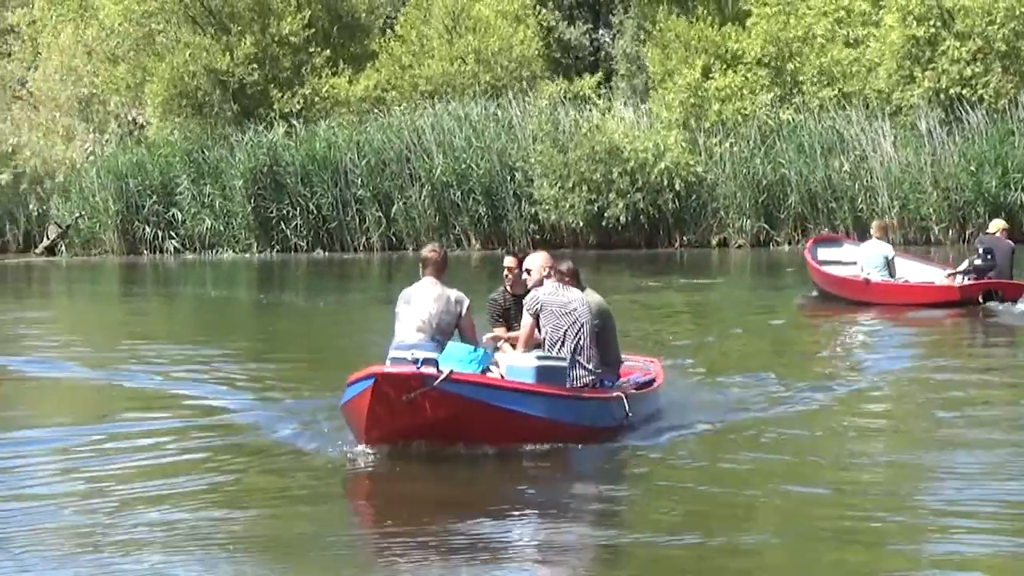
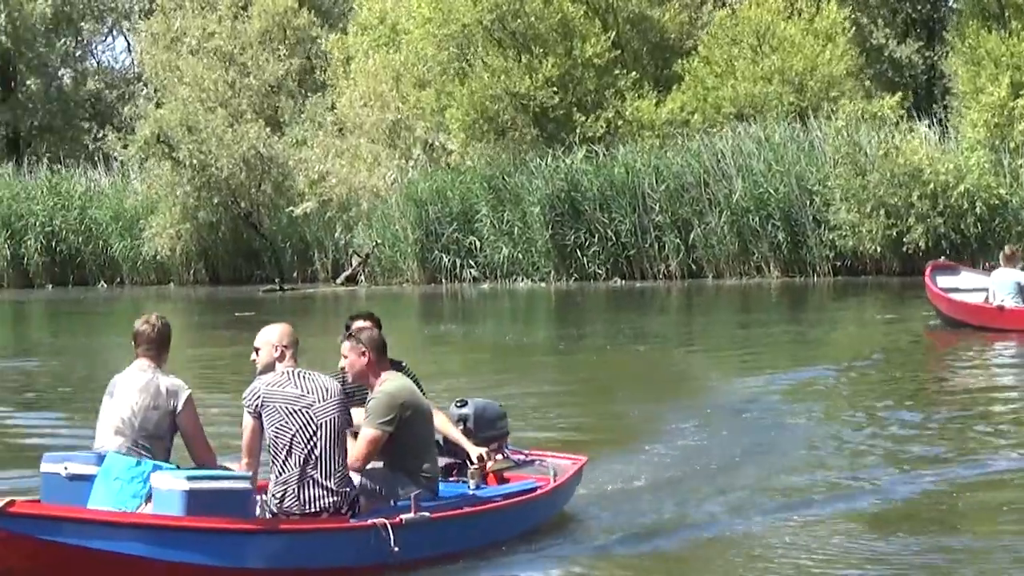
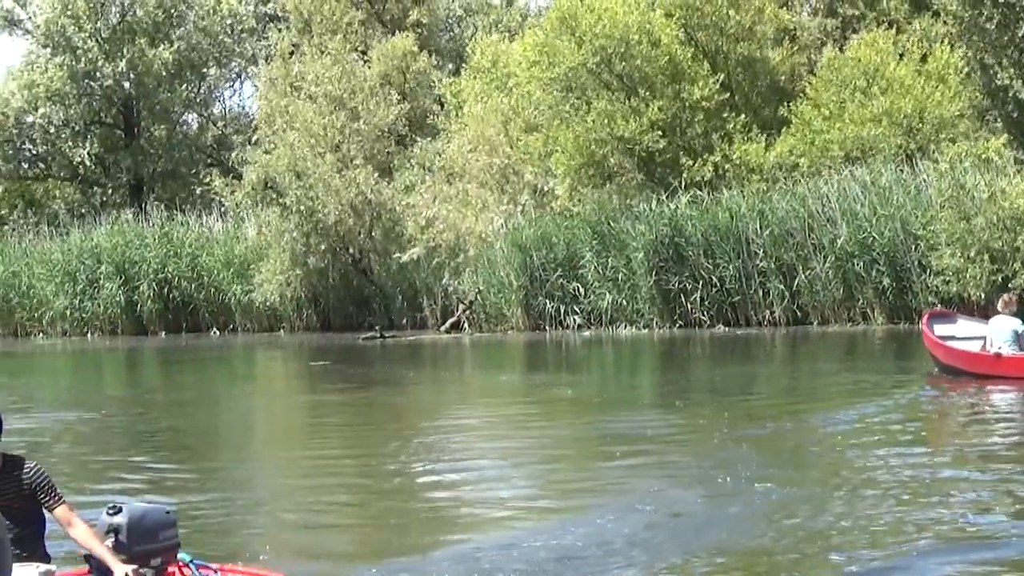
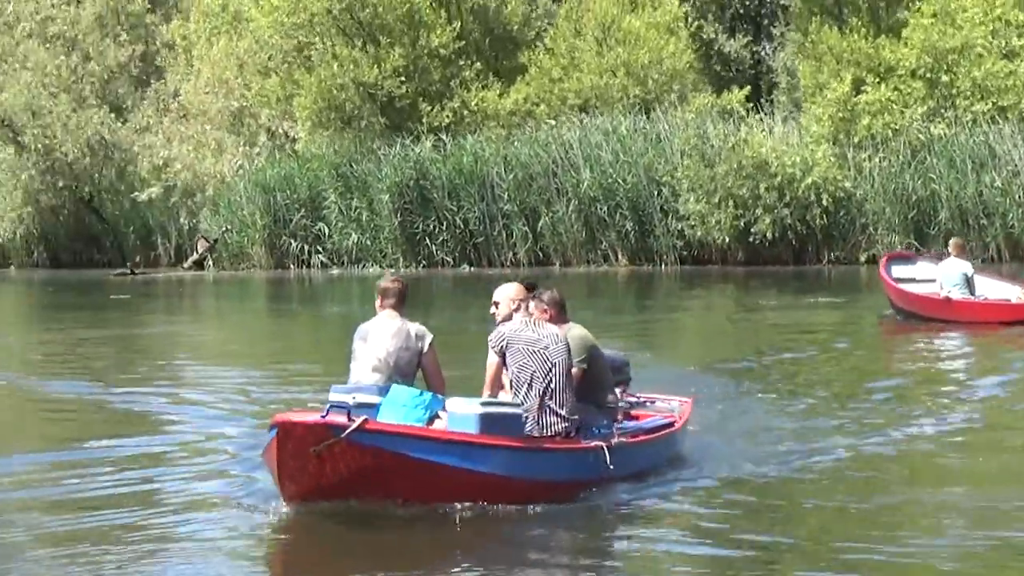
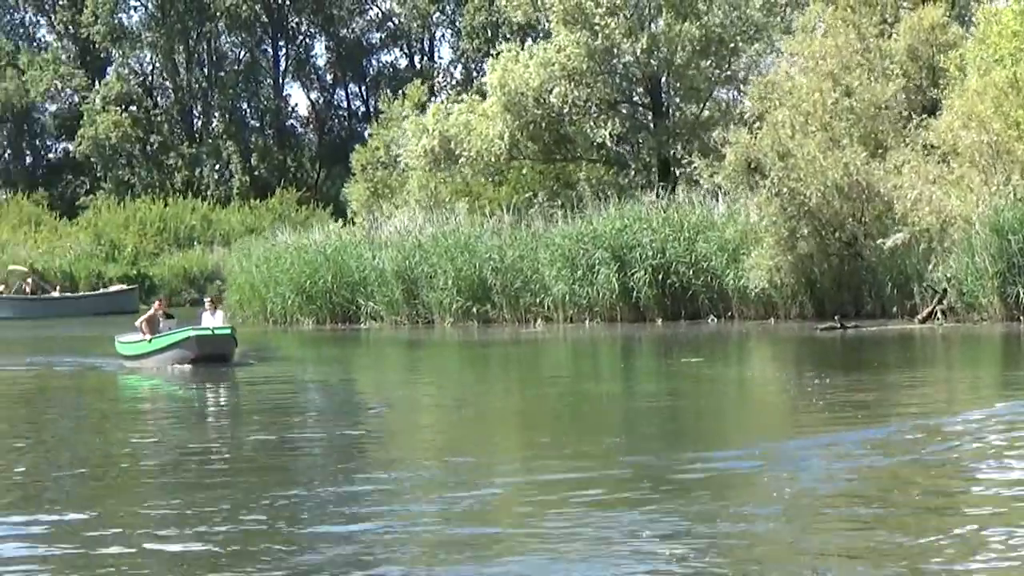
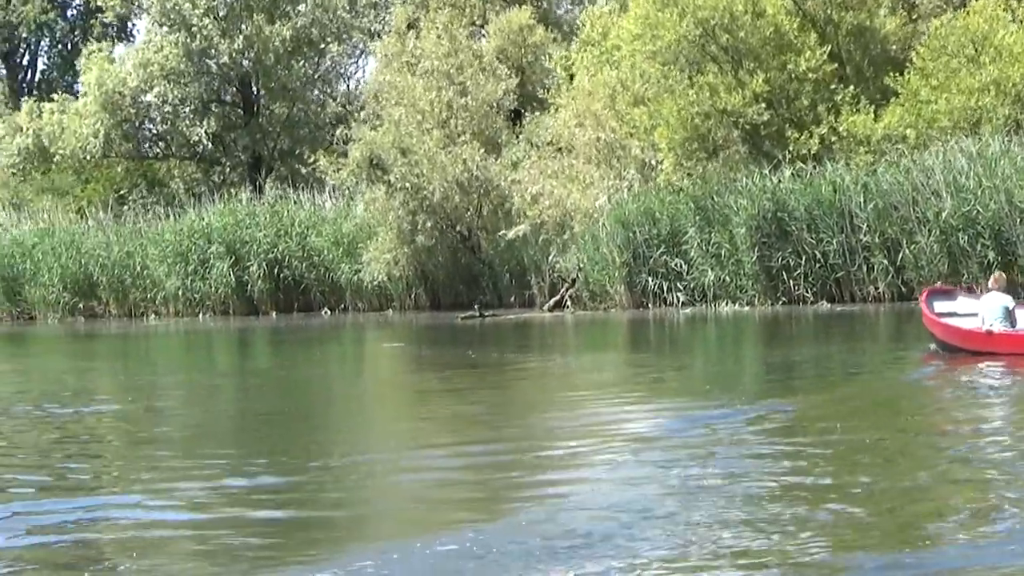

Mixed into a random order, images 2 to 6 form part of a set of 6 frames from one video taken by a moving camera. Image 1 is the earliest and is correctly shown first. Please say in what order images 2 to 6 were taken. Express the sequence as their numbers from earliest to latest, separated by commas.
4, 2, 3, 6, 5
